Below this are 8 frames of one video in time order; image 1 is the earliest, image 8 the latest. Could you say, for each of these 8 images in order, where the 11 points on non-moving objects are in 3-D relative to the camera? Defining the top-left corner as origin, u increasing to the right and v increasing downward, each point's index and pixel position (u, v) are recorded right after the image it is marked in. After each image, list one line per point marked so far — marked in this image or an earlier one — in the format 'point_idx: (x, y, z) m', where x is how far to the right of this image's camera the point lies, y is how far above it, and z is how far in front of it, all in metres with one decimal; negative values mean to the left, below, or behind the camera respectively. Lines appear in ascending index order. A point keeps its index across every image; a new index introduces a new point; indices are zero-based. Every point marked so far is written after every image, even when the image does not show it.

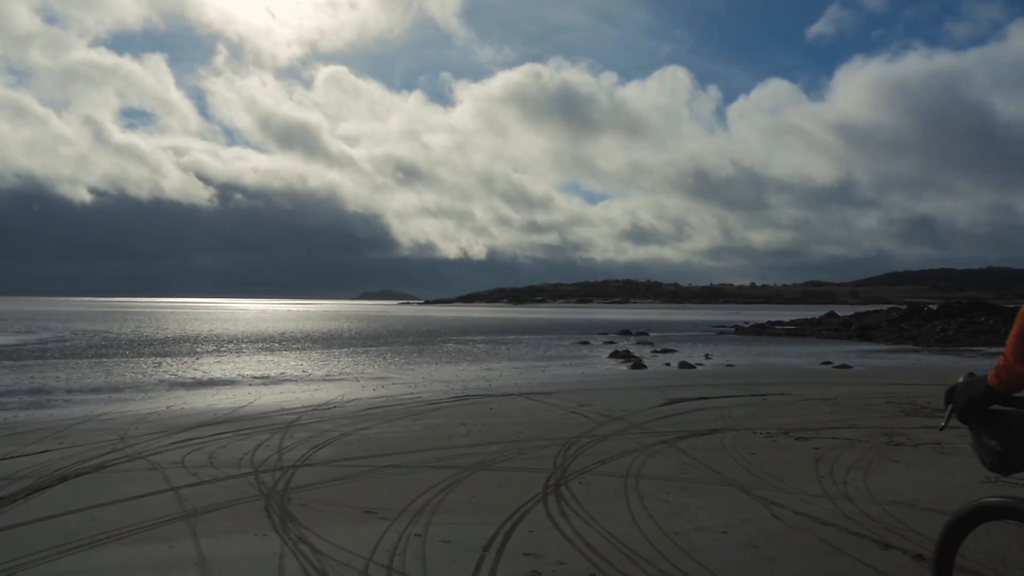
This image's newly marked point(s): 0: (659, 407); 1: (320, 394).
0: (+2.6, -2.2, +11.7) m
1: (-4.6, -2.6, +15.4) m
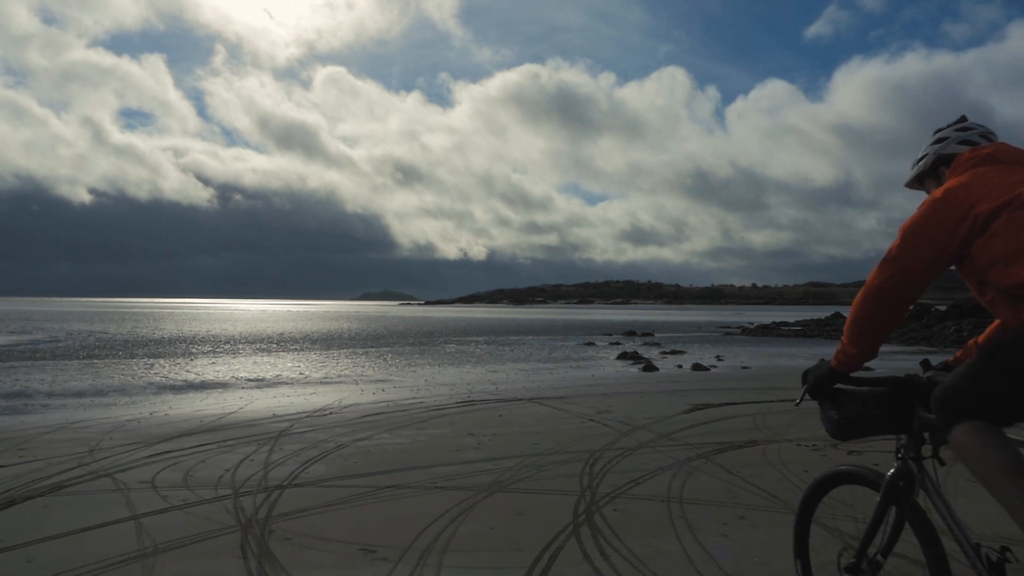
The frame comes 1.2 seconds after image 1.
0: (+2.8, -2.1, +10.7) m
1: (-4.4, -2.5, +14.4) m
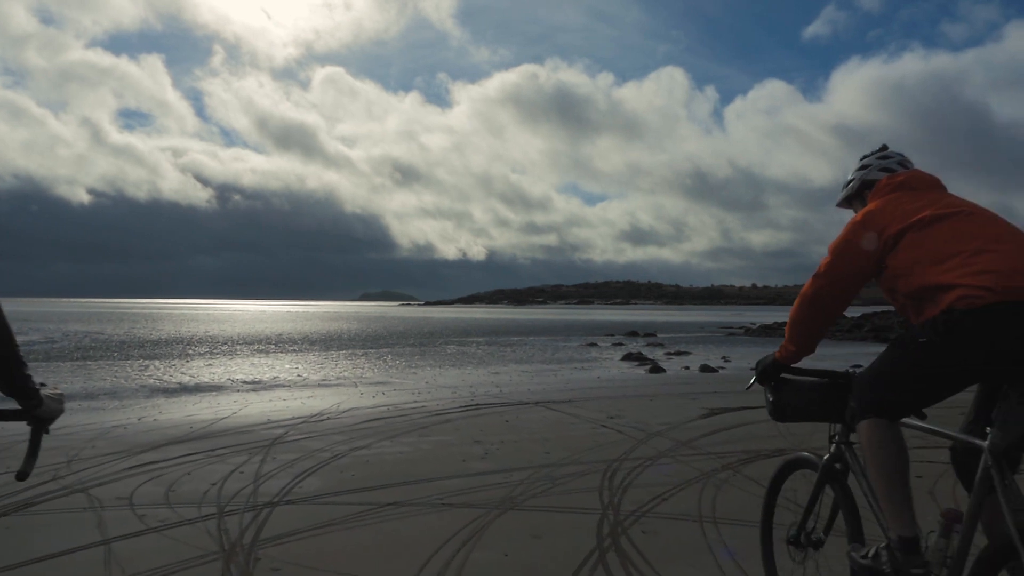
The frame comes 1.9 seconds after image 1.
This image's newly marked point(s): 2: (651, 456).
0: (+2.9, -2.1, +10.2) m
1: (-4.3, -2.5, +13.9) m
2: (+1.6, -1.9, +7.5) m
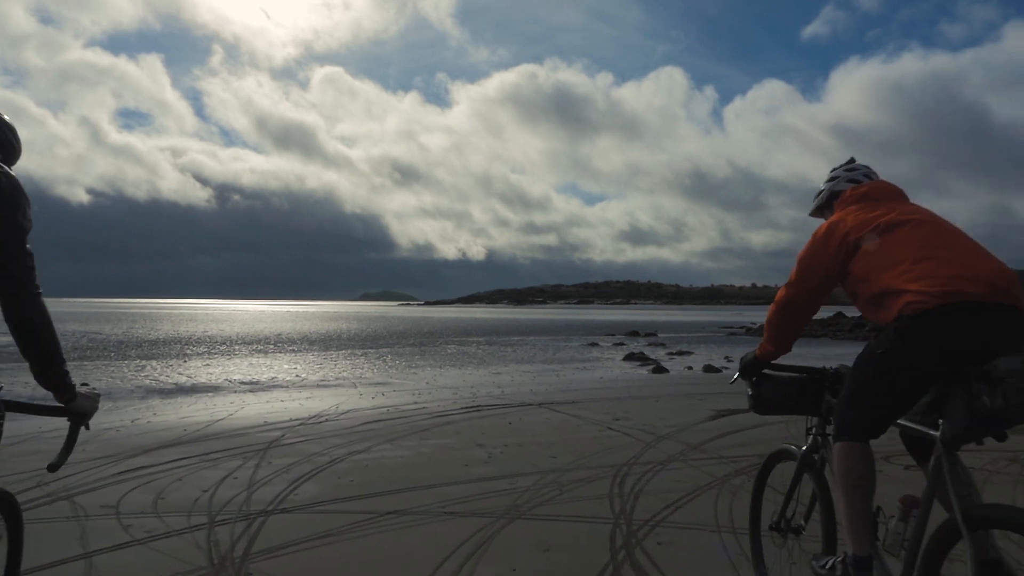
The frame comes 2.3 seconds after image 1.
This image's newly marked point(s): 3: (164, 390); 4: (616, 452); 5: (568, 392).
0: (+3.0, -2.0, +9.9) m
1: (-4.2, -2.5, +13.6) m
2: (+1.7, -1.9, +7.2) m
3: (-9.7, -2.8, +17.9) m
4: (+1.2, -2.0, +7.7) m
5: (+1.3, -2.4, +15.1) m
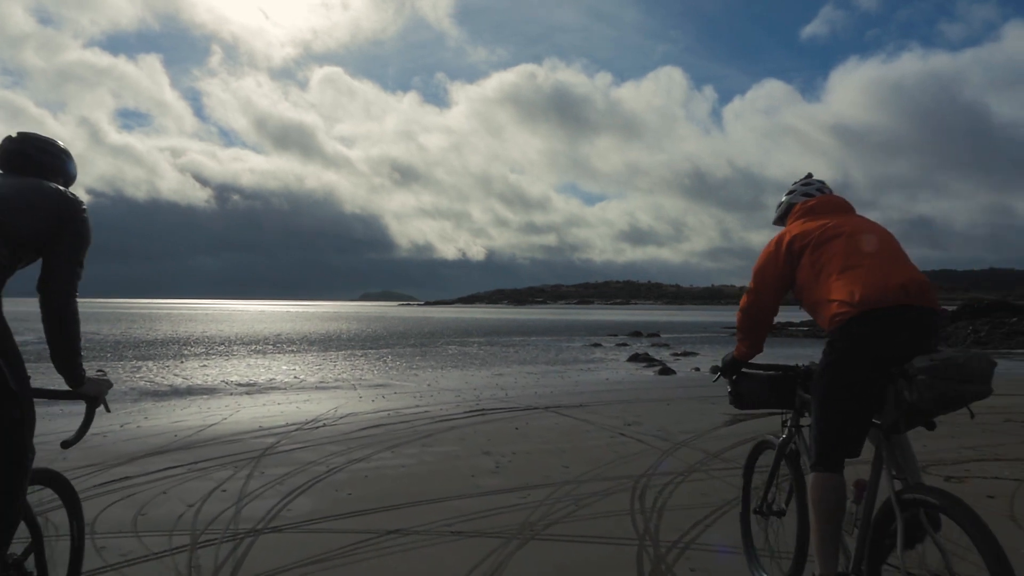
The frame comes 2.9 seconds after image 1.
0: (+3.1, -2.0, +9.4) m
1: (-4.1, -2.4, +13.1) m
2: (+1.8, -1.9, +6.7) m
3: (-9.6, -2.8, +17.4) m
4: (+1.3, -1.9, +7.2) m
5: (+1.4, -2.4, +14.7) m
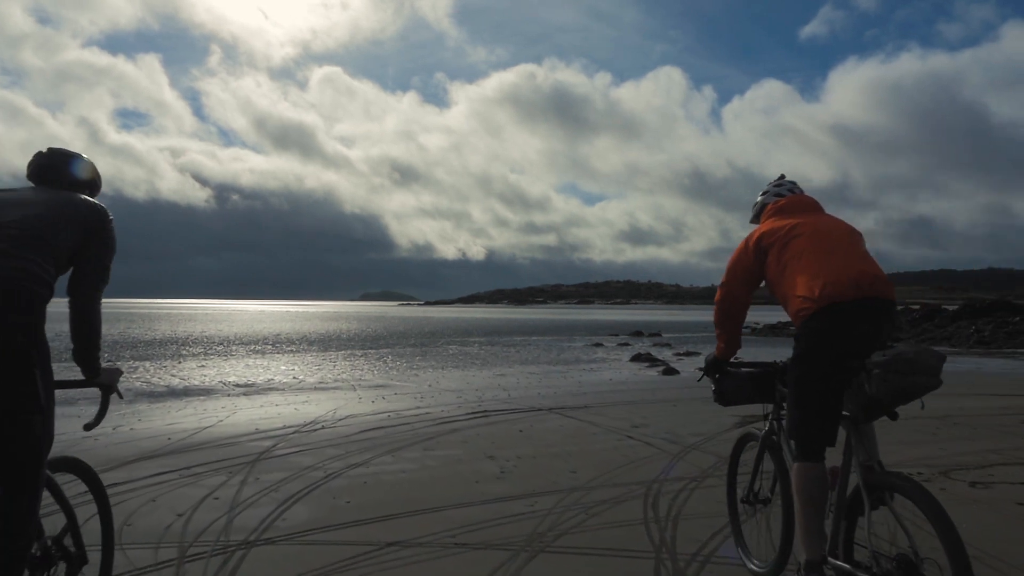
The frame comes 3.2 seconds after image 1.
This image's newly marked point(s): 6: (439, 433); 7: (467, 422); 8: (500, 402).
0: (+3.2, -2.0, +9.1) m
1: (-4.1, -2.4, +12.8) m
2: (+1.8, -1.9, +6.4) m
3: (-9.5, -2.8, +17.2) m
4: (+1.4, -1.9, +6.9) m
5: (+1.5, -2.4, +14.4) m
6: (-1.1, -2.1, +9.4) m
7: (-0.7, -2.1, +10.4) m
8: (-0.3, -2.3, +13.2) m
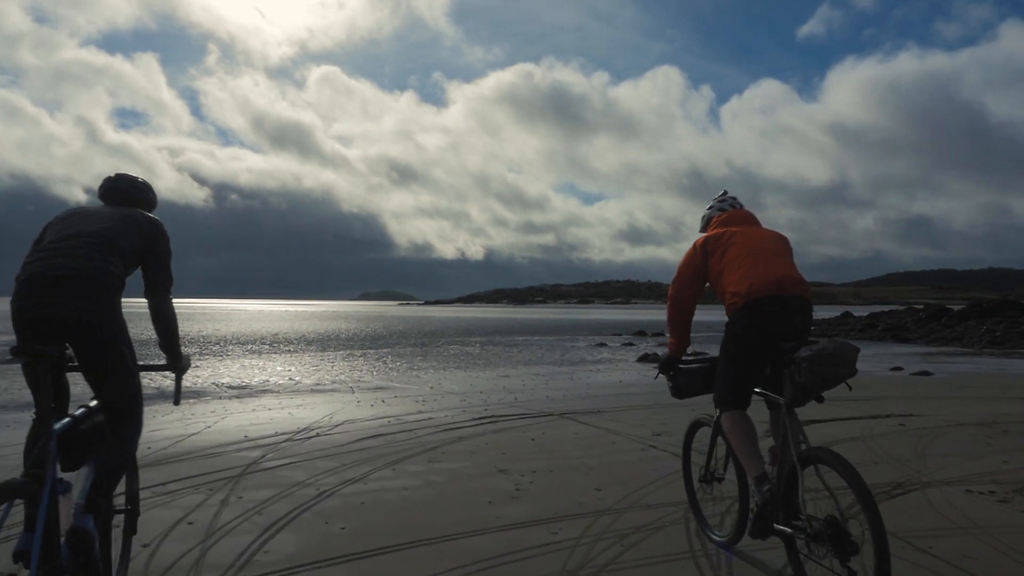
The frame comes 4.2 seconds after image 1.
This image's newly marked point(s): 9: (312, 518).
0: (+3.3, -1.9, +8.4) m
1: (-3.9, -2.4, +12.0) m
2: (+2.0, -1.8, +5.7) m
3: (-9.4, -2.7, +16.4) m
4: (+1.5, -1.9, +6.2) m
5: (+1.6, -2.3, +13.6) m
6: (-0.9, -2.0, +8.6) m
7: (-0.6, -2.1, +9.6) m
8: (-0.1, -2.3, +12.4) m
9: (-1.6, -1.9, +5.2) m
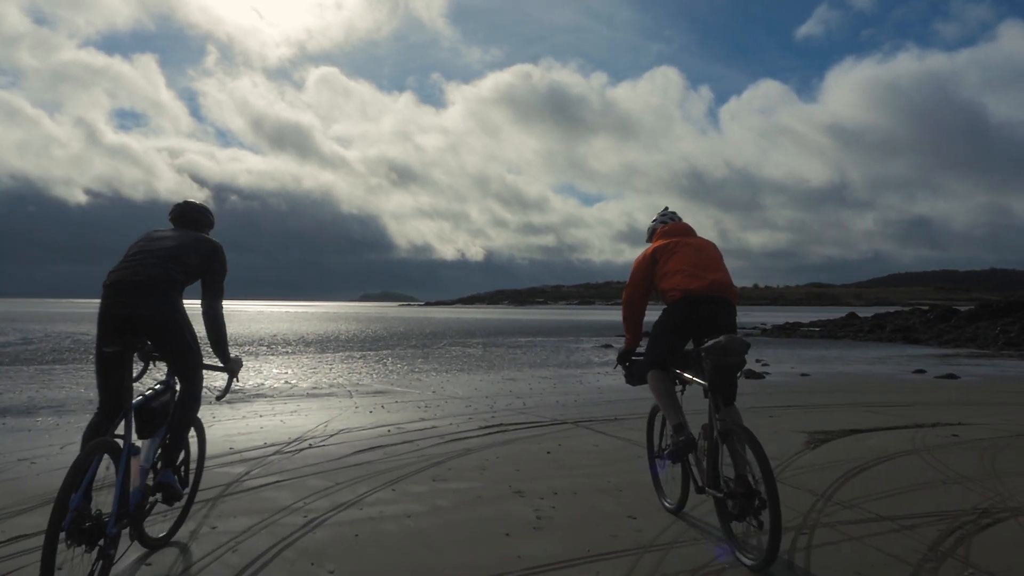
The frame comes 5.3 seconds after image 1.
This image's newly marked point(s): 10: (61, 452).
0: (+3.5, -1.9, +7.5) m
1: (-3.8, -2.3, +11.2) m
2: (+2.1, -1.8, +4.8) m
3: (-9.2, -2.7, +15.5) m
4: (+1.7, -1.8, +5.3) m
5: (+1.8, -2.3, +12.7) m
6: (-0.7, -2.0, +7.7) m
7: (-0.4, -2.0, +8.7) m
8: (+0.1, -2.2, +11.5) m
9: (-1.4, -1.8, +4.4) m
10: (-6.1, -2.2, +8.7) m
